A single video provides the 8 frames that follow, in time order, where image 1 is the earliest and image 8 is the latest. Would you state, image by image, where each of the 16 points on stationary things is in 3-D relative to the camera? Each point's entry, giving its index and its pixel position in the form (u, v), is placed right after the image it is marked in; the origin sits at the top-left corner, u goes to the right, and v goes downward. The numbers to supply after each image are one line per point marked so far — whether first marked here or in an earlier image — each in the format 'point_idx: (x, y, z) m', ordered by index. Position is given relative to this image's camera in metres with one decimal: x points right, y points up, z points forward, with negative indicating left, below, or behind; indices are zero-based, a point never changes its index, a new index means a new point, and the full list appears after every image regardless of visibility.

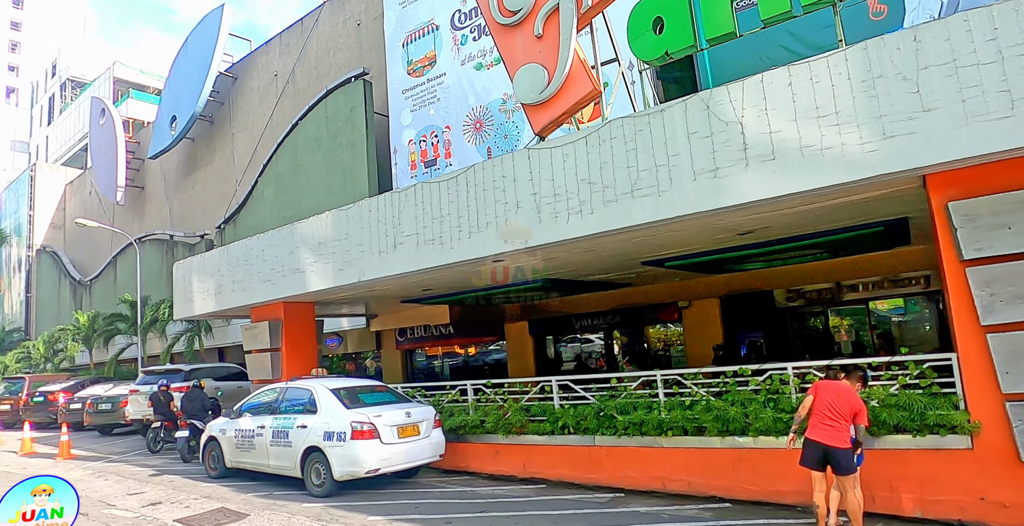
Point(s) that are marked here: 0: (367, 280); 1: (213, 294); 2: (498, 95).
0: (-2.3, -0.3, +10.4) m
1: (-6.2, -0.6, +13.6) m
2: (-0.4, +4.6, +18.5) m
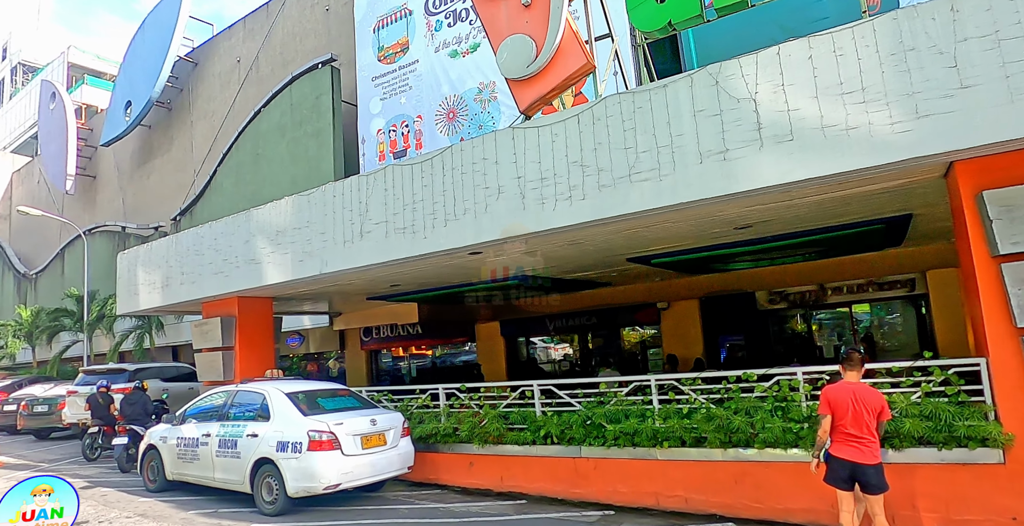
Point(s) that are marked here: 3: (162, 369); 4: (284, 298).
0: (-2.6, -0.1, +9.4) m
1: (-6.7, -0.5, +12.5) m
2: (-1.0, +4.7, +17.6) m
3: (-8.6, -2.6, +16.3) m
4: (-4.5, -0.7, +12.9) m
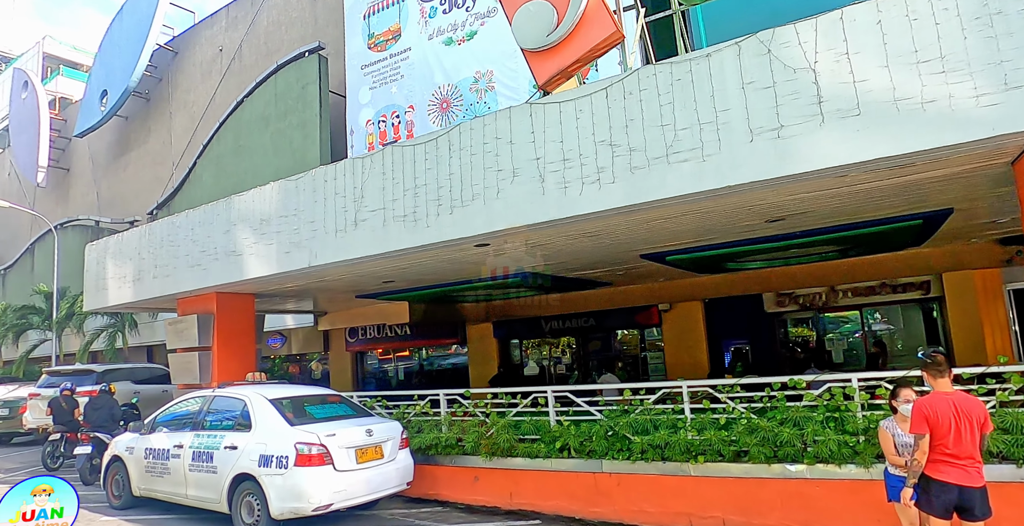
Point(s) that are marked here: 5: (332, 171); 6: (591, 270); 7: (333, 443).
0: (-2.5, 0.0, +8.5) m
1: (-6.6, -0.3, +11.4) m
2: (-1.1, +4.8, +16.7) m
3: (-8.7, -2.5, +15.2) m
4: (-4.4, -0.6, +12.0) m
5: (-2.3, +1.2, +8.4) m
6: (+1.4, -0.1, +12.3) m
7: (-1.7, -1.7, +6.4) m
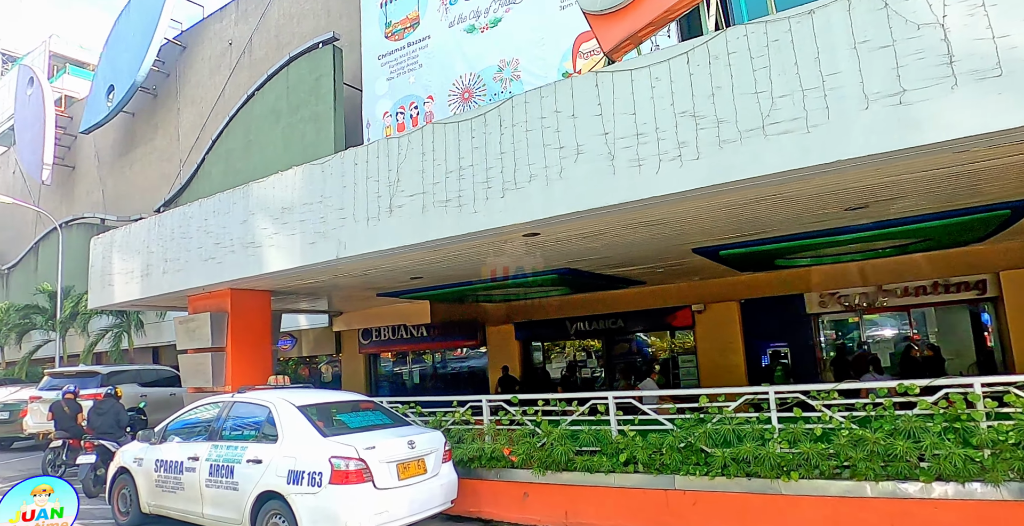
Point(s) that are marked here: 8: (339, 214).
0: (-1.9, +0.1, +7.7) m
1: (-6.0, -0.2, +10.7) m
2: (-0.4, +4.8, +15.9) m
3: (-8.1, -2.4, +14.4) m
4: (-3.9, -0.5, +11.2) m
5: (-1.7, +1.3, +7.6) m
6: (+2.0, -0.1, +11.4) m
7: (-1.2, -1.6, +5.5) m
8: (-2.0, +0.6, +7.7) m
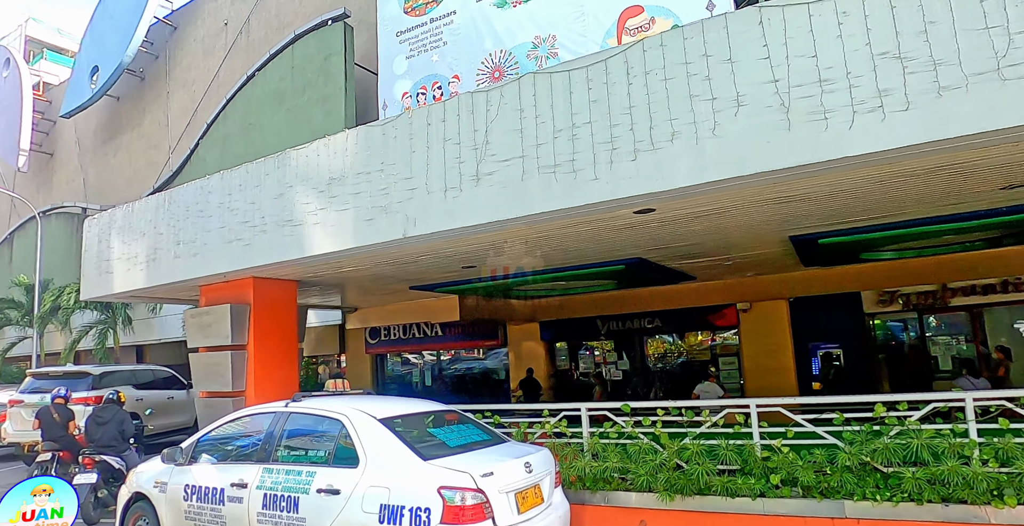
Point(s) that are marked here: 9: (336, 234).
0: (-0.9, +0.2, +6.4) m
1: (-5.1, 0.0, +9.2) m
2: (+0.3, +5.0, +14.7) m
3: (-7.4, -2.2, +12.9) m
4: (-3.0, -0.3, +9.8) m
5: (-0.7, +1.5, +6.3) m
6: (+2.9, +0.1, +10.2) m
7: (-0.1, -1.4, +4.3) m
8: (-1.0, +0.8, +6.4) m
9: (-1.8, +0.3, +6.8) m
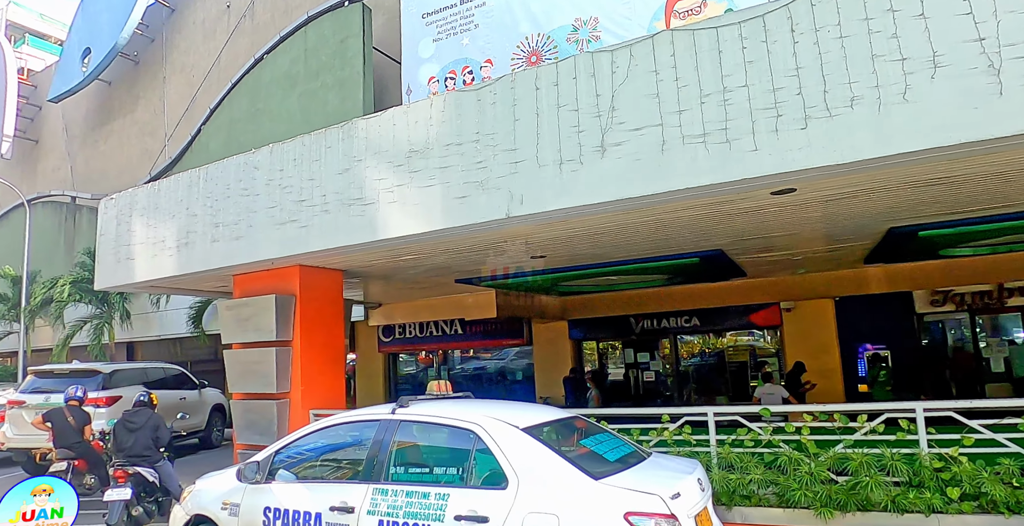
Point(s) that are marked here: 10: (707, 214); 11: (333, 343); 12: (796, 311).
0: (+0.1, +0.4, +5.6) m
1: (-4.2, +0.2, +8.3) m
2: (+1.1, +5.1, +13.9) m
3: (-6.6, -2.0, +11.9) m
4: (-2.1, -0.1, +8.9) m
5: (+0.3, +1.6, +5.5) m
6: (+3.8, +0.2, +9.5) m
7: (+0.9, -1.3, +3.5) m
8: (0.0, +0.9, +5.6) m
9: (-0.8, +0.4, +6.0) m
10: (+1.8, +0.5, +6.2) m
11: (-2.3, -1.0, +8.3) m
12: (+6.0, -1.0, +13.9) m
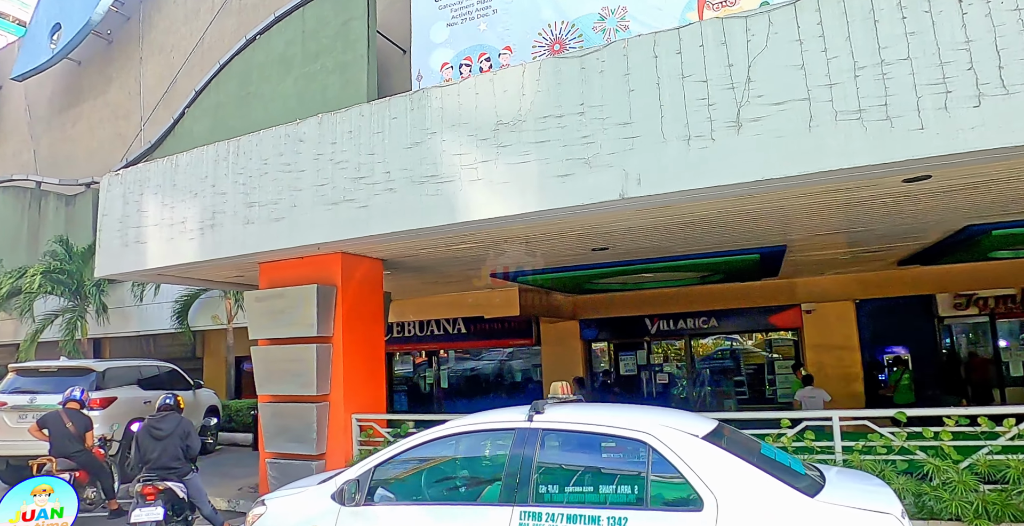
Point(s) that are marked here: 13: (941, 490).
0: (+0.9, +0.5, +5.0) m
1: (-3.6, +0.3, +7.4) m
2: (+1.6, +5.2, +13.4) m
3: (-6.2, -1.8, +10.9) m
4: (-1.5, 0.0, +8.2) m
5: (+1.2, +1.7, +4.9) m
6: (+4.4, +0.2, +9.1) m
7: (+1.8, -1.2, +2.9) m
8: (+0.8, +1.0, +5.0) m
9: (0.0, +0.5, +5.3) m
10: (+2.6, +0.5, +5.7) m
11: (-1.6, -0.9, +7.5) m
12: (+6.4, -1.0, +13.6) m
13: (+2.9, -1.6, +4.4) m
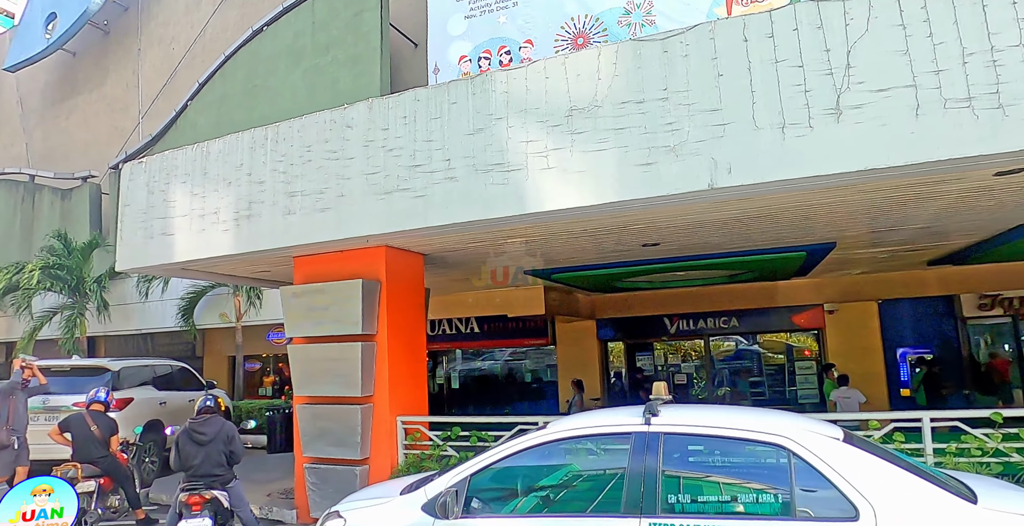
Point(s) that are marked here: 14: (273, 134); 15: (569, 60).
0: (+1.5, +0.5, +4.7) m
1: (-3.0, +0.4, +7.1) m
2: (+2.0, +5.2, +13.1) m
3: (-5.7, -1.7, +10.5) m
4: (-1.0, 0.0, +7.9) m
5: (+1.8, +1.7, +4.6) m
6: (+4.9, +0.2, +8.9) m
7: (+2.4, -1.2, +2.7) m
8: (+1.4, +1.0, +4.7) m
9: (+0.5, +0.6, +5.1) m
10: (+3.2, +0.5, +5.5) m
11: (-1.1, -0.8, +7.2) m
12: (+6.8, -1.0, +13.4) m
13: (+3.5, -1.6, +4.2) m
14: (-2.5, +1.3, +6.8) m
15: (+0.4, +1.6, +5.2) m
